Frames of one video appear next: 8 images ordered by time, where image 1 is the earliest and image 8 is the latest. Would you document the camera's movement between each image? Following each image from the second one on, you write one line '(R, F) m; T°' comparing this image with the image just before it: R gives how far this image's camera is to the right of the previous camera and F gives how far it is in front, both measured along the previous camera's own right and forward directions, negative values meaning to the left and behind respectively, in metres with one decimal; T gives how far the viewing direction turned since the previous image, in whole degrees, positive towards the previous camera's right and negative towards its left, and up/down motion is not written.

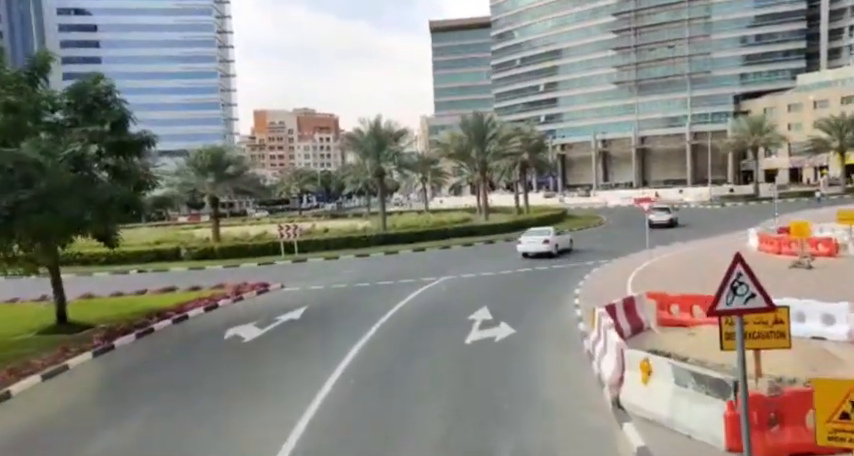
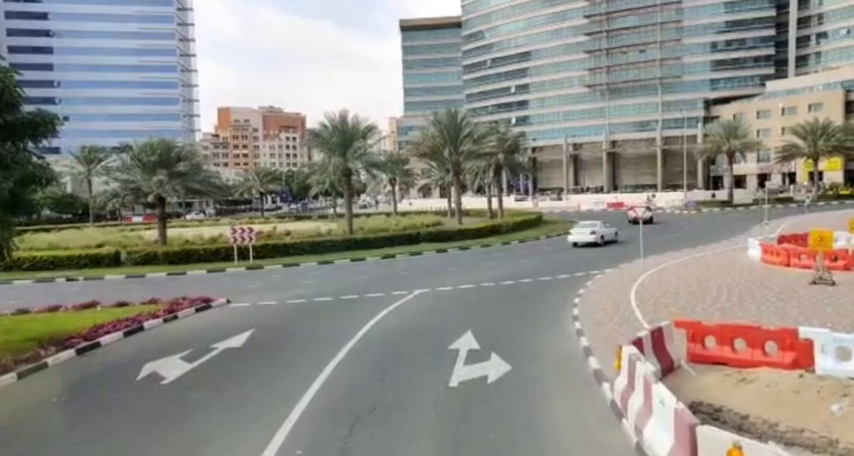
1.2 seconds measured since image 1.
(-0.1, +2.9) m; +3°
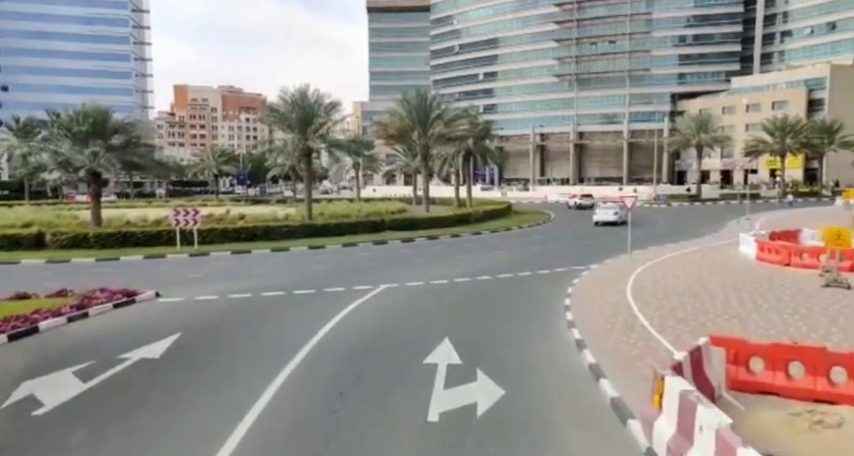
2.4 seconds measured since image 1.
(-0.2, +2.6) m; +4°
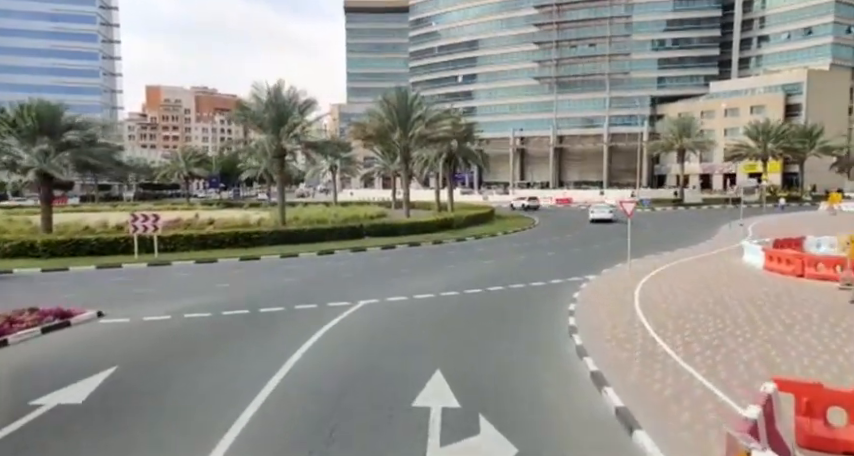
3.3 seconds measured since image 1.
(-0.2, +1.9) m; +2°
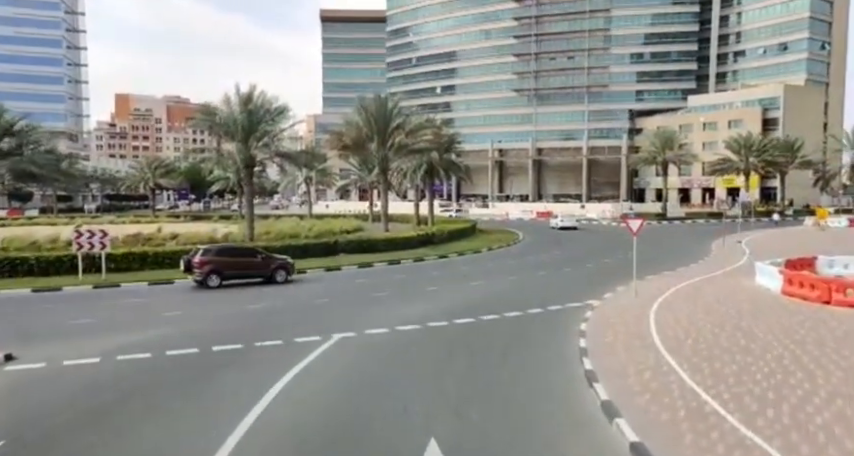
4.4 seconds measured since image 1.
(-0.2, +2.3) m; +2°
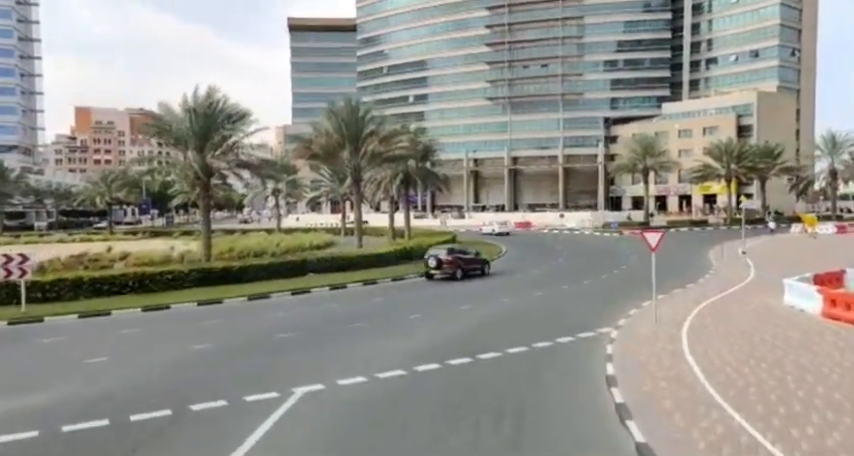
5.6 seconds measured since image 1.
(-0.2, +2.9) m; +3°
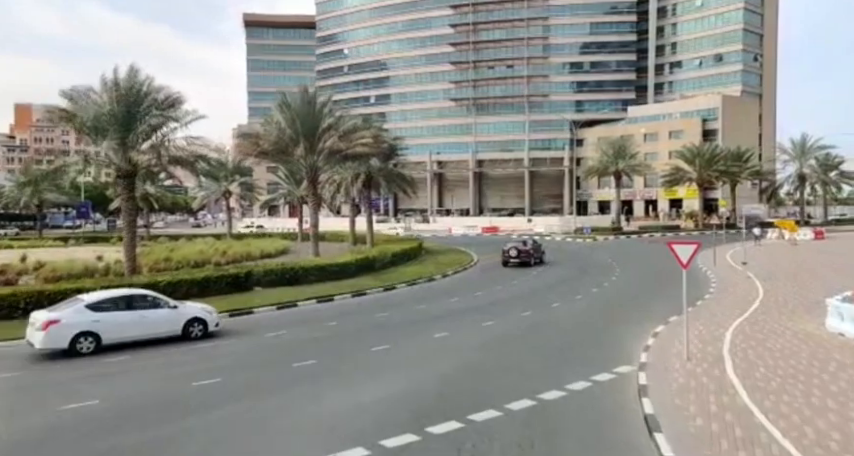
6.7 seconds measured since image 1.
(-0.2, +3.7) m; +4°
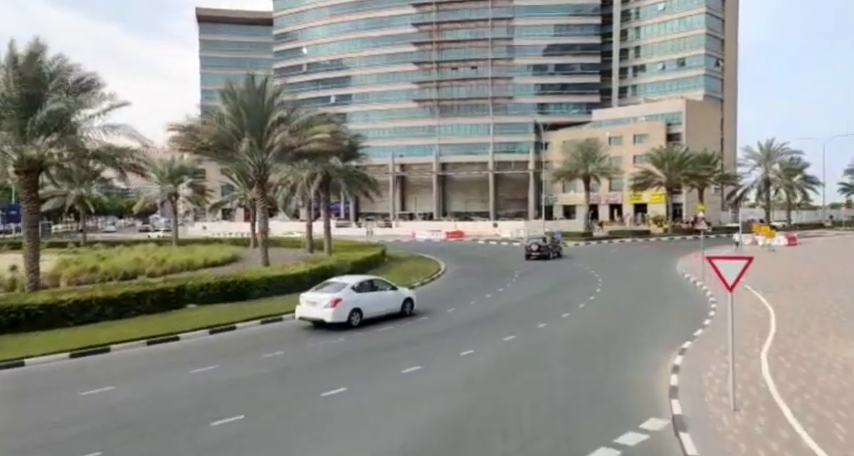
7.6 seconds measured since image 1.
(-0.1, +3.2) m; +4°
